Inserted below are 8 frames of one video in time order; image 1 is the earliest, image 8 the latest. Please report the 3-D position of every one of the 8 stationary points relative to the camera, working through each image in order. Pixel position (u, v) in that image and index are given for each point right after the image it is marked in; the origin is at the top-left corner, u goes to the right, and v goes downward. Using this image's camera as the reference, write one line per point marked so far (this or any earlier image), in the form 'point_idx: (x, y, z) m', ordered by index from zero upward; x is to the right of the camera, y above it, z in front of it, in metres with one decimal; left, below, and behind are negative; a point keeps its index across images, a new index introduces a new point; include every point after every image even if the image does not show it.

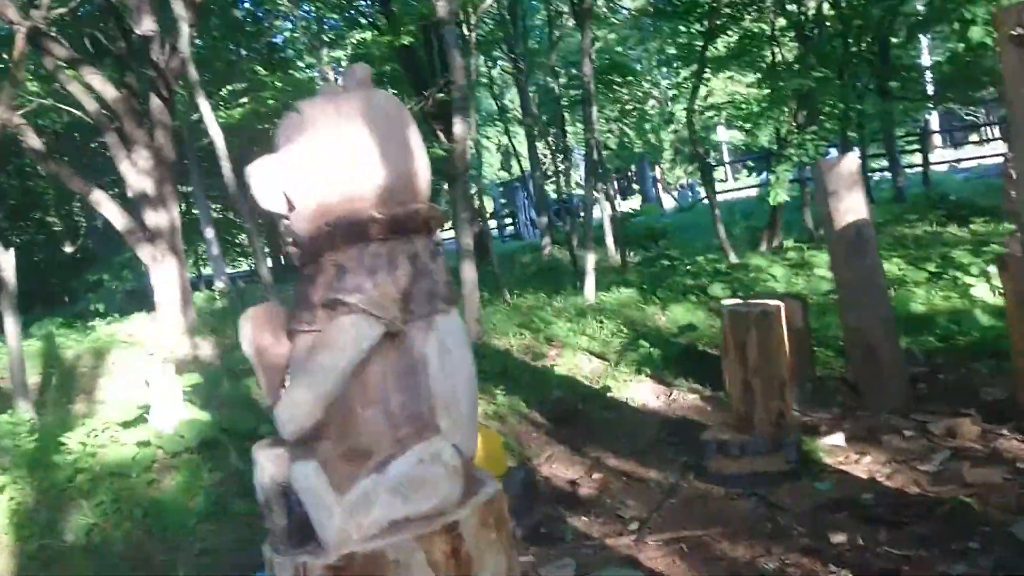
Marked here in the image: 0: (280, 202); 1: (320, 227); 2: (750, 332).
0: (-0.5, +0.2, +1.8) m
1: (-0.4, +0.1, +1.8) m
2: (+1.1, -0.2, +3.8) m
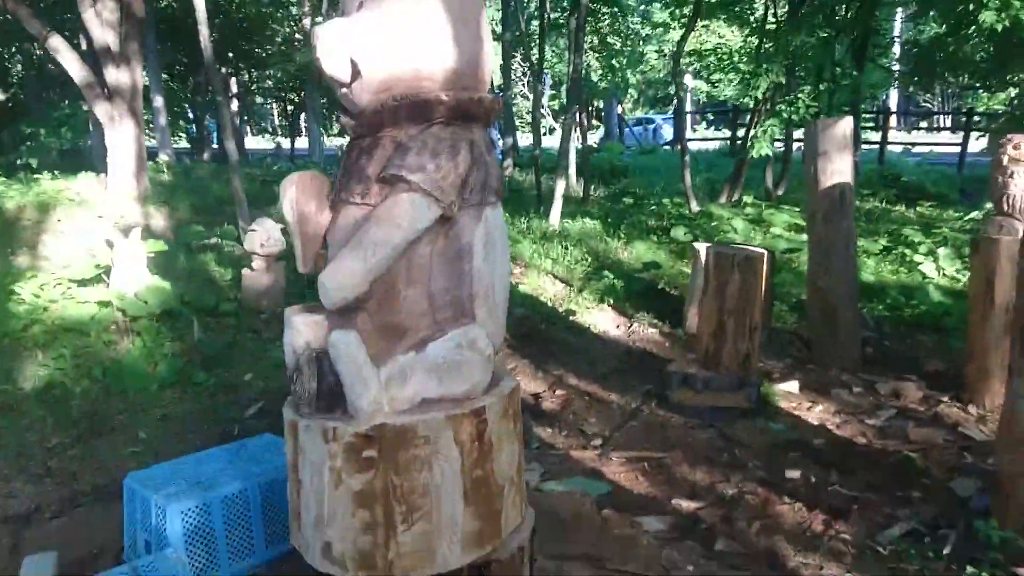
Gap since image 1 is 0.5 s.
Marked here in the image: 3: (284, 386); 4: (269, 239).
0: (-0.4, +0.5, +1.8) m
1: (-0.3, +0.4, +1.8) m
2: (+1.1, +0.1, +3.9) m
3: (-1.1, -0.5, +4.1) m
4: (-1.5, +0.3, +4.9) m
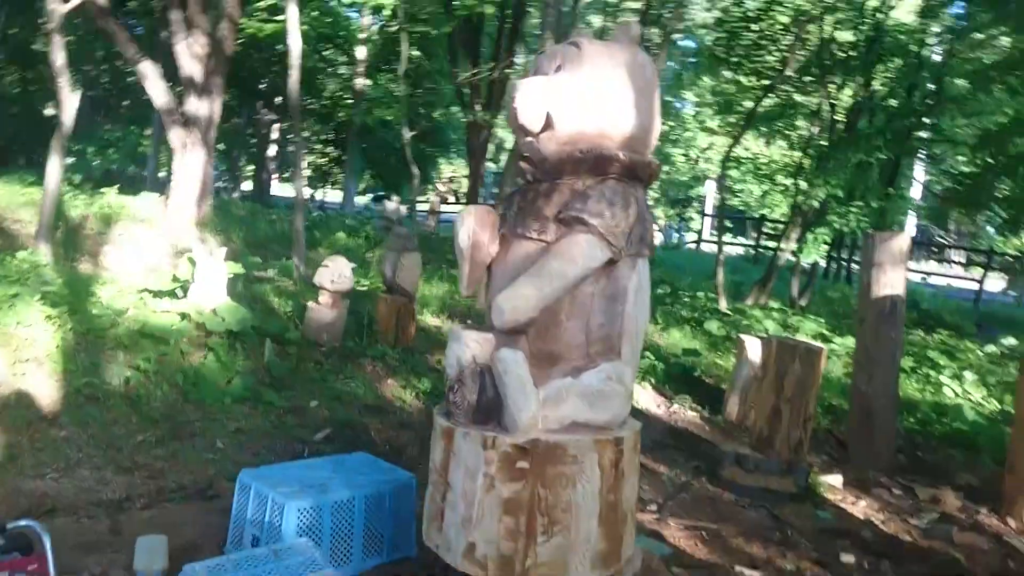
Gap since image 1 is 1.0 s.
0: (+0.1, +0.4, +2.0) m
1: (+0.1, +0.3, +2.0) m
2: (+1.4, -0.4, +4.1) m
3: (-0.9, -0.7, +4.2) m
4: (-1.1, +0.1, +5.1) m
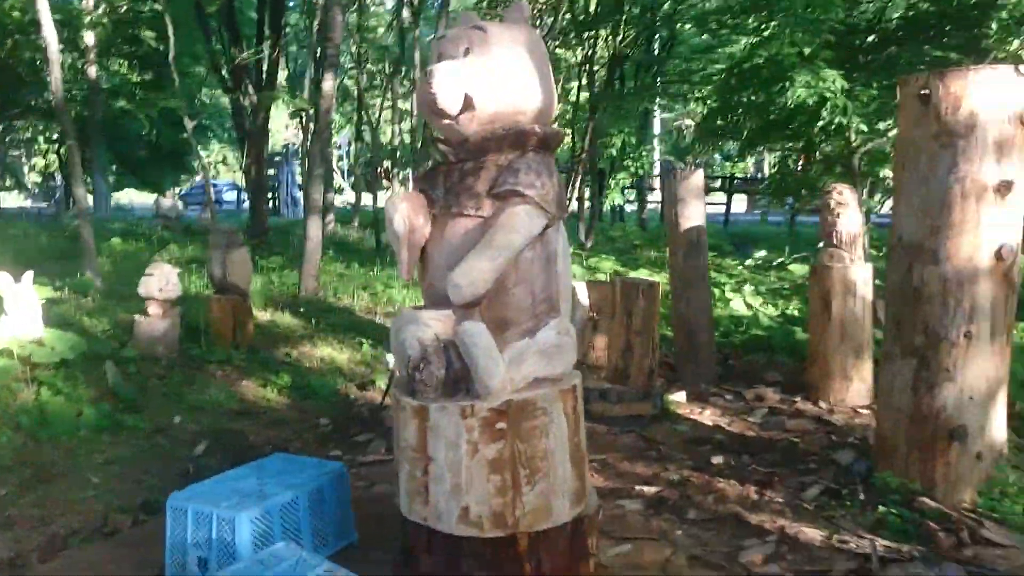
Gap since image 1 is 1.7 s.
0: (-0.1, +0.5, +2.1) m
1: (-0.1, +0.4, +2.1) m
2: (+0.7, -0.1, +4.5) m
3: (-1.5, -0.7, +4.0) m
4: (-2.1, 0.0, +4.8) m
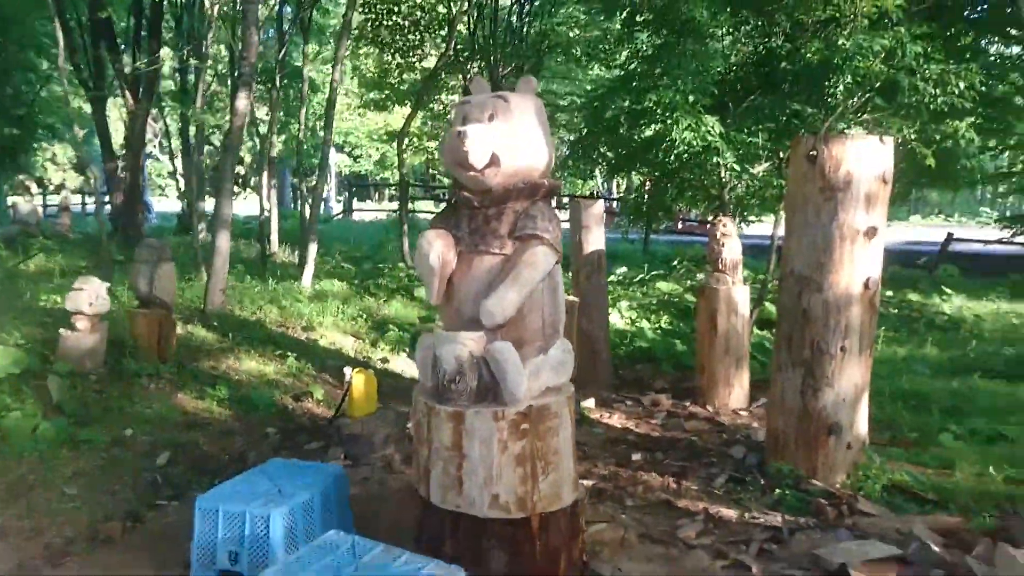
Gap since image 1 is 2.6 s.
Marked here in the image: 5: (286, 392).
0: (-0.1, +0.4, +2.5) m
1: (0.0, +0.3, +2.6) m
2: (+0.3, -0.2, +5.0) m
3: (-1.8, -0.8, +4.2) m
4: (-2.5, -0.1, +4.8) m
5: (-1.4, -0.7, +5.1) m
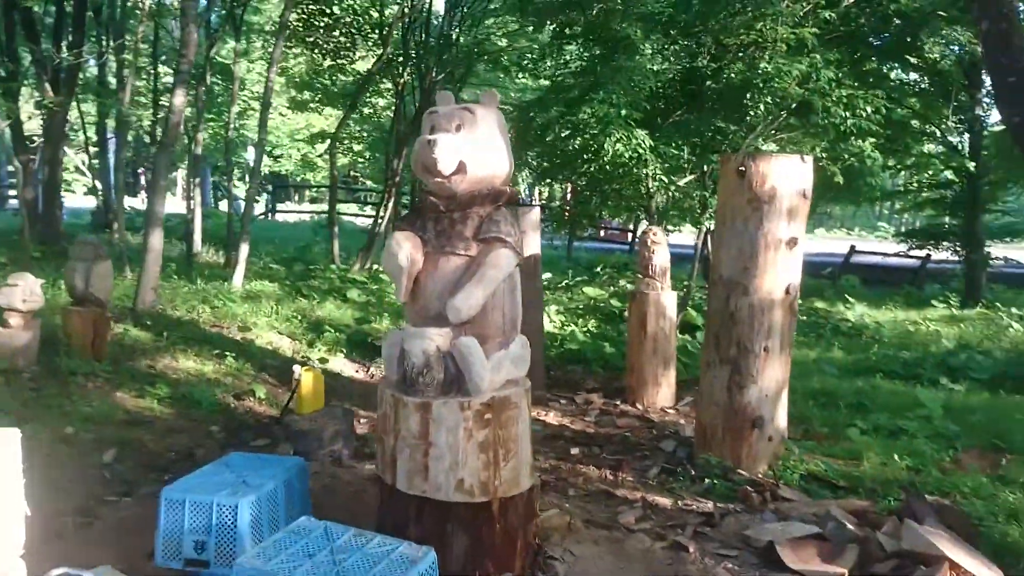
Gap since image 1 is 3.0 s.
0: (-0.2, +0.4, +2.7) m
1: (-0.1, +0.3, +2.8) m
2: (-0.1, -0.2, +5.2) m
3: (-2.0, -0.7, +4.2) m
4: (-2.8, 0.0, +4.8) m
5: (-1.8, -0.7, +5.1) m
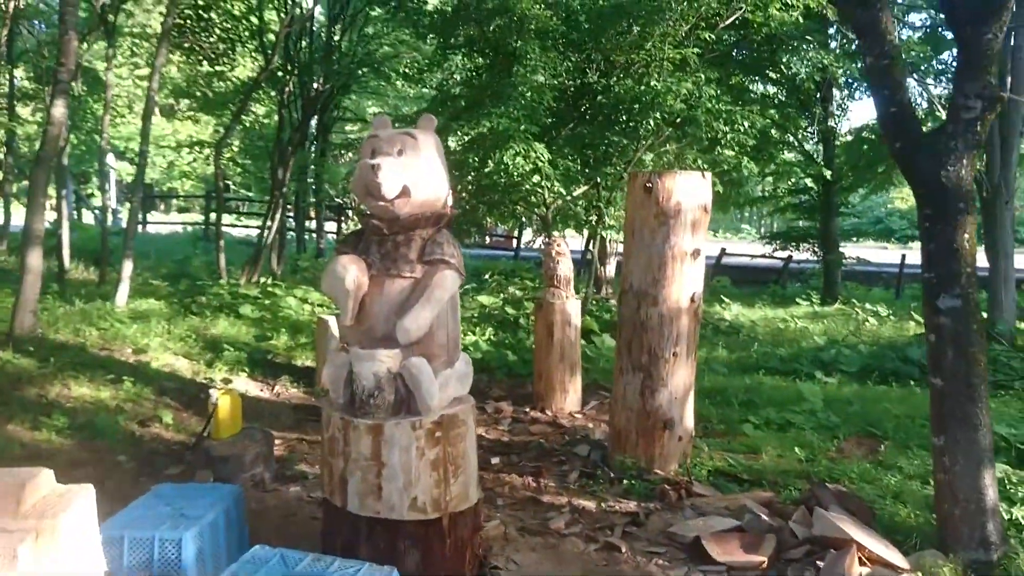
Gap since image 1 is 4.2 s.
0: (-0.4, +0.3, +2.8) m
1: (-0.3, +0.3, +2.8) m
2: (-0.7, -0.3, +5.3) m
3: (-2.4, -0.9, +3.9) m
4: (-3.3, -0.2, +4.4) m
5: (-2.3, -0.8, +4.9) m
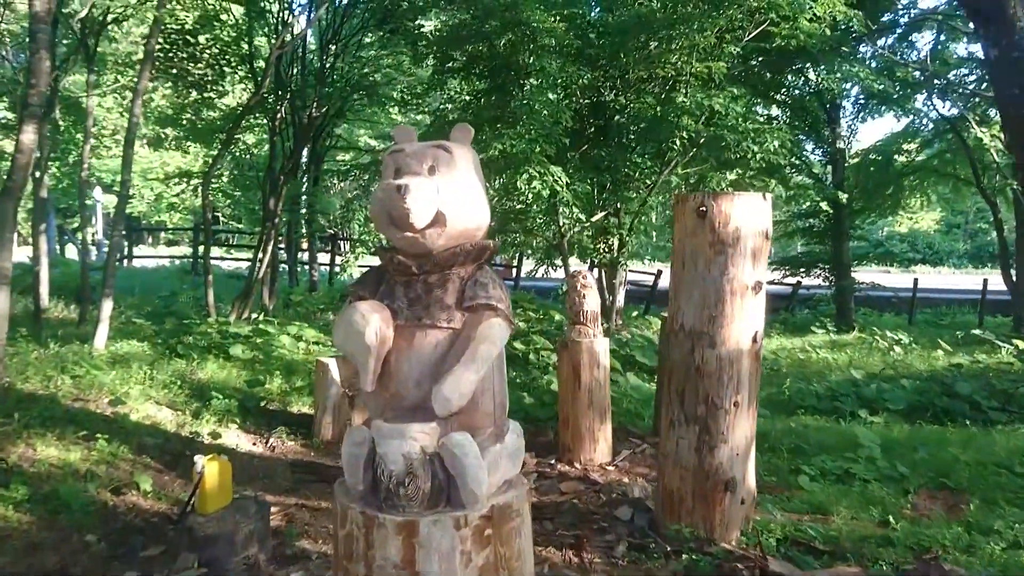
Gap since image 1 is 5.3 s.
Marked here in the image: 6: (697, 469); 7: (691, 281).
0: (-0.2, +0.2, +2.2) m
1: (-0.2, +0.1, +2.2) m
2: (-0.5, -0.5, +4.7) m
3: (-2.2, -1.1, +3.3) m
4: (-3.1, -0.4, +3.7) m
5: (-2.1, -1.0, +4.2) m
6: (+0.9, -0.9, +3.9) m
7: (+0.9, 0.0, +3.9) m
